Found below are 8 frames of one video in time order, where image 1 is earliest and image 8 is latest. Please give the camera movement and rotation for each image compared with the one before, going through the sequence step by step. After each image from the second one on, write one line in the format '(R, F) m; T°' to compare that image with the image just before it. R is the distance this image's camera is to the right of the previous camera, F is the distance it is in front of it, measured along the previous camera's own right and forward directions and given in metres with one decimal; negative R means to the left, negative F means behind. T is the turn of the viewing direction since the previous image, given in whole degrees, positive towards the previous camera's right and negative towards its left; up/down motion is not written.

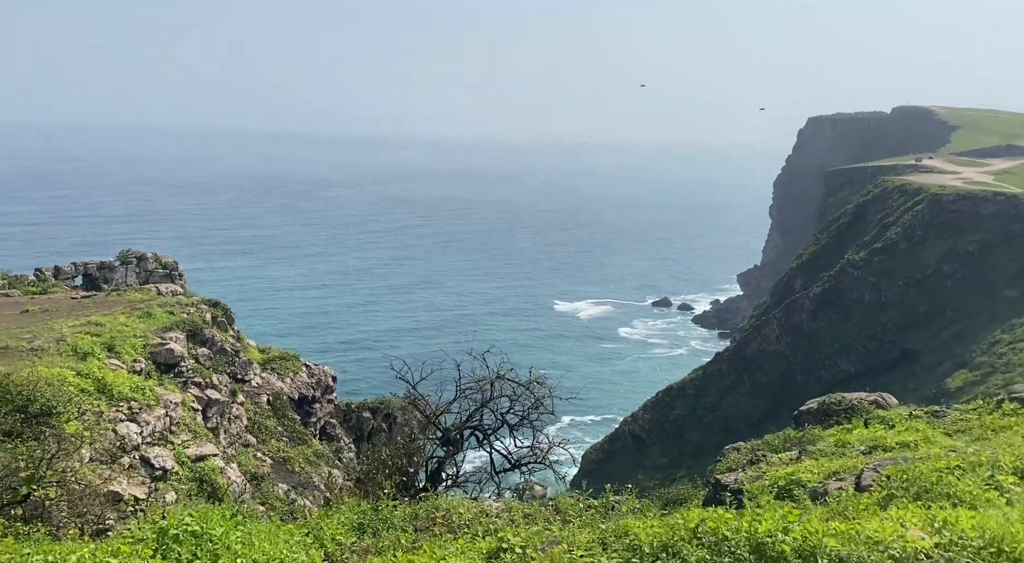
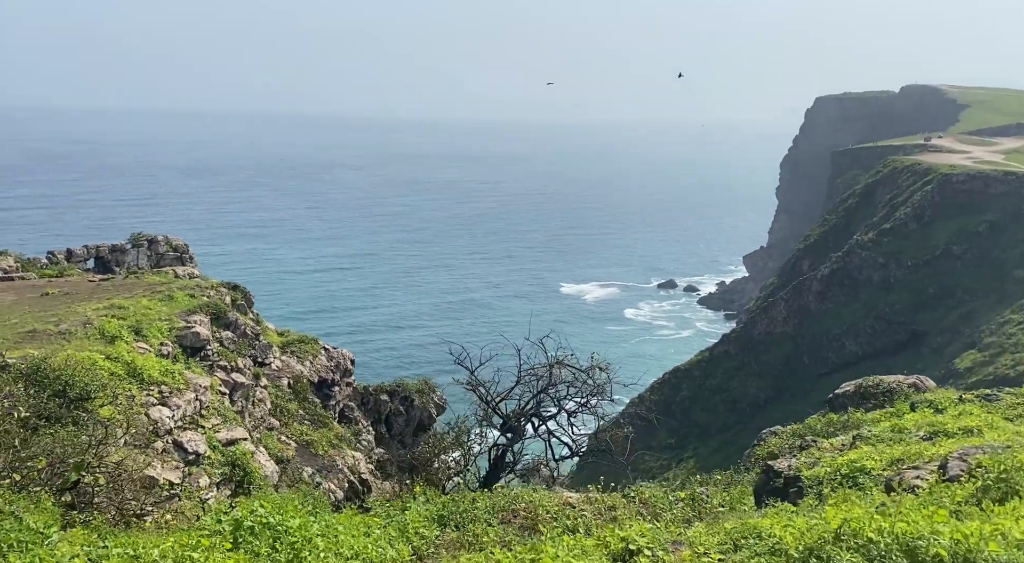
(-1.0, +0.2) m; +1°
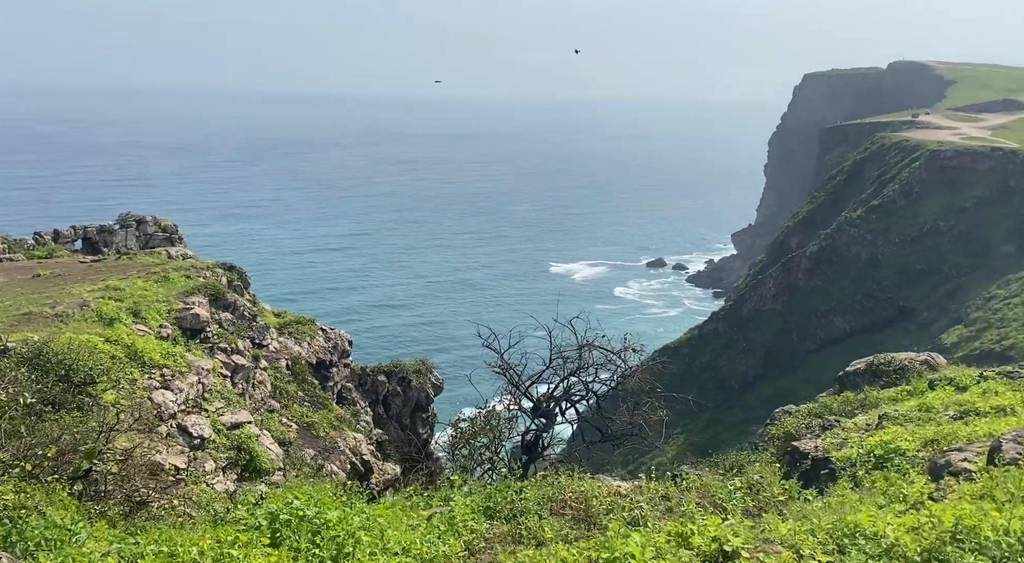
(-0.8, +0.2) m; +2°
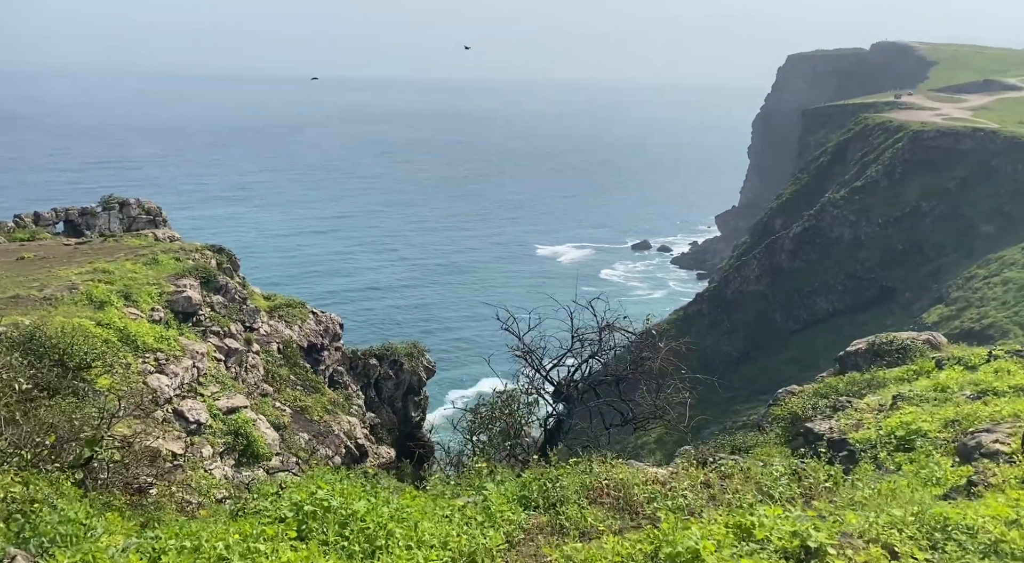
(-0.7, +0.2) m; +2°
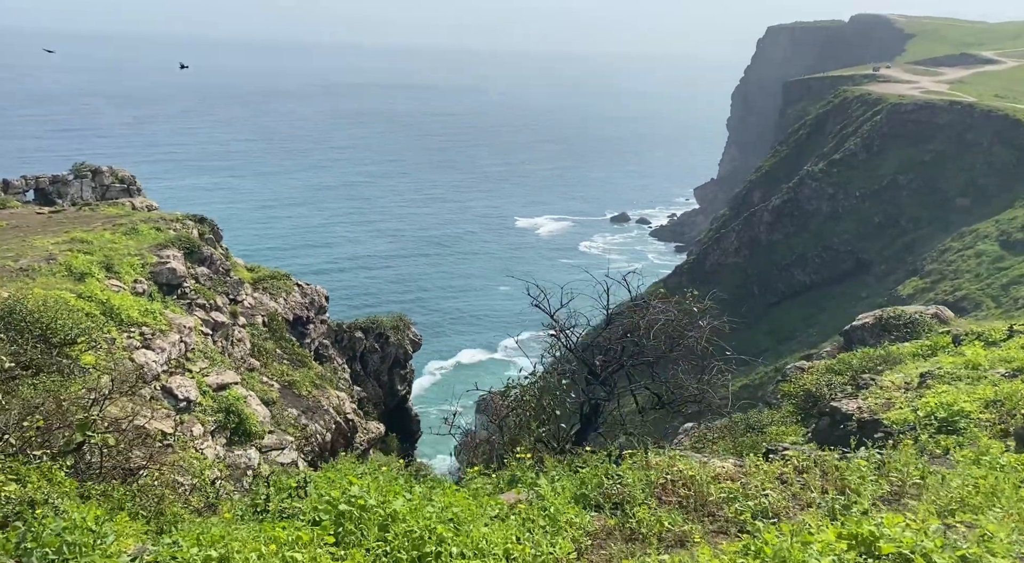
(-0.9, +0.4) m; +3°
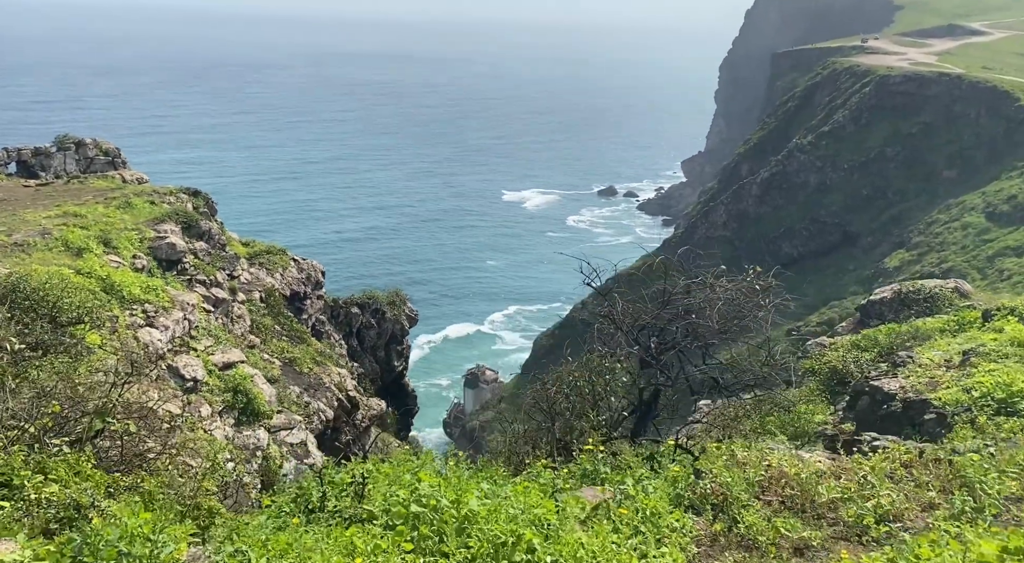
(-1.0, +0.5) m; +2°
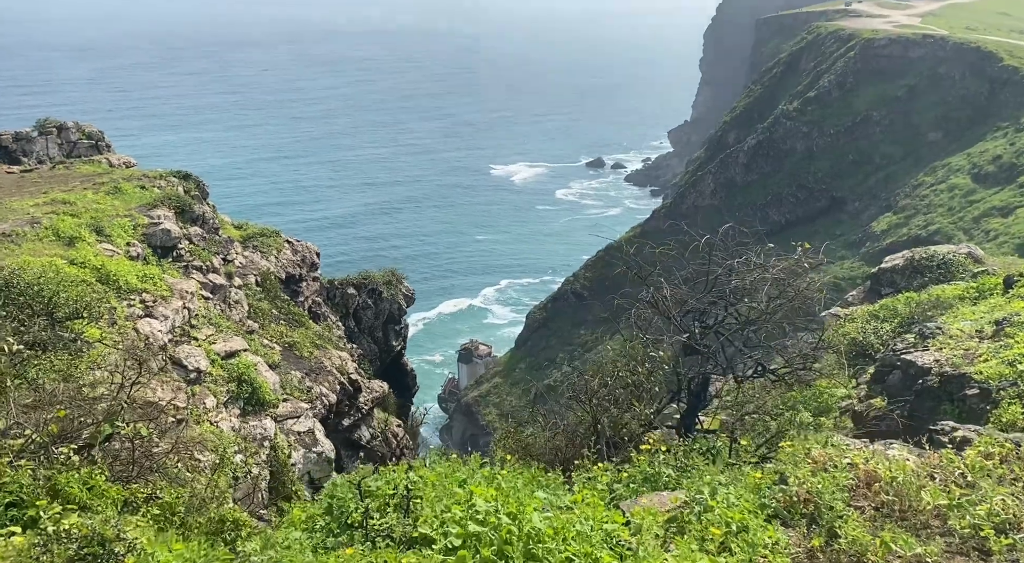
(-0.7, +0.3) m; +2°
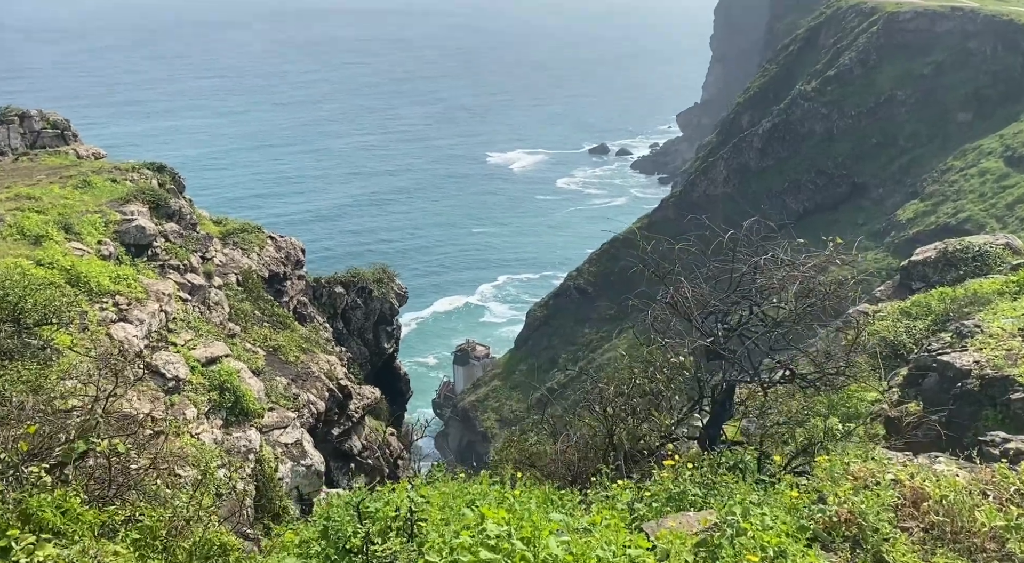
(+0.4, +1.8) m; -1°
